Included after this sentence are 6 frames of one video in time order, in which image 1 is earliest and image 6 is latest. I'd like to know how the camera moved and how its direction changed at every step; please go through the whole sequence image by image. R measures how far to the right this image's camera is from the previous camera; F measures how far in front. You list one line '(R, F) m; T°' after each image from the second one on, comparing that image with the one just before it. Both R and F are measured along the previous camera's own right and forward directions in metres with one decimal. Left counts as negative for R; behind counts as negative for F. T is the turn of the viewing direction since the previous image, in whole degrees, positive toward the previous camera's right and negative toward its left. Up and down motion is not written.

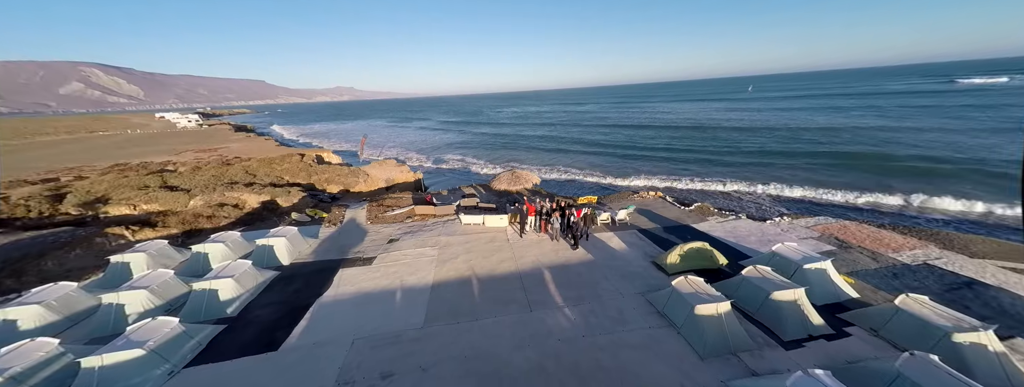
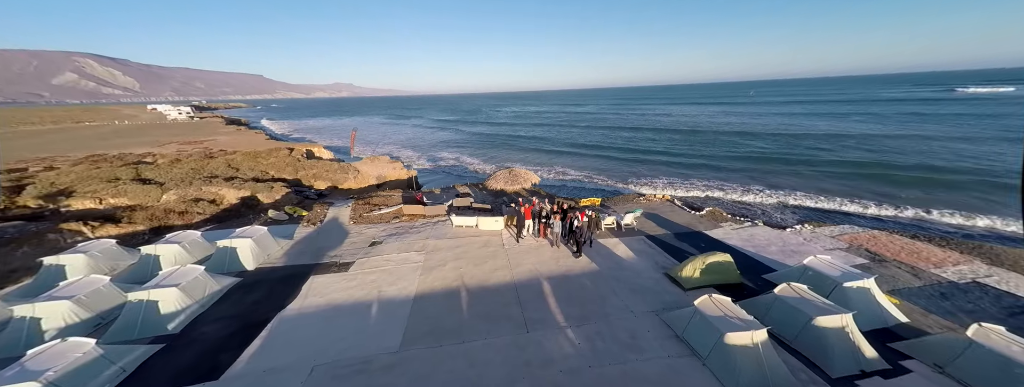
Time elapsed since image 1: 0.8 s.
(+0.1, +1.1) m; 0°
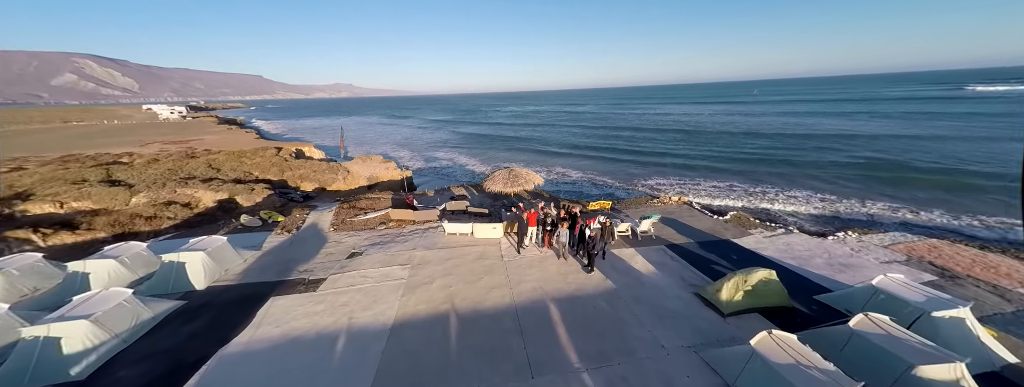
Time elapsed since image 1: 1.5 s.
(0.0, +1.5) m; 0°
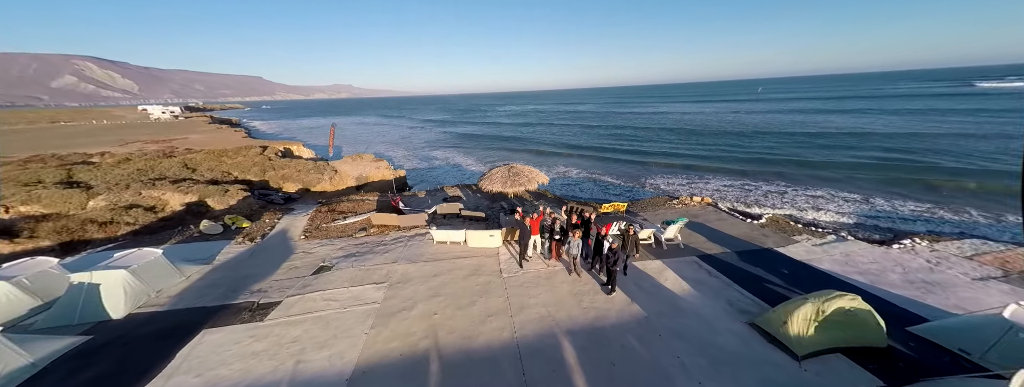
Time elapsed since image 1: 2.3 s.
(0.0, +1.6) m; 0°
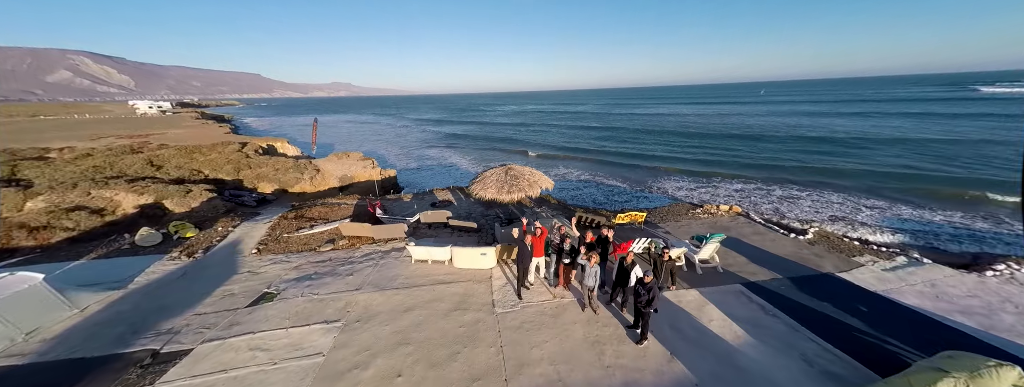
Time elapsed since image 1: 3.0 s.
(0.0, +1.7) m; 0°
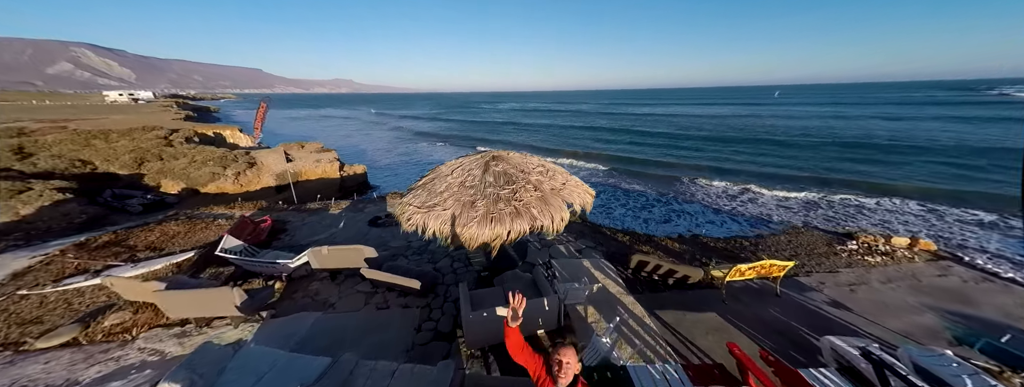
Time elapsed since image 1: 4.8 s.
(+0.2, +4.8) m; 0°
